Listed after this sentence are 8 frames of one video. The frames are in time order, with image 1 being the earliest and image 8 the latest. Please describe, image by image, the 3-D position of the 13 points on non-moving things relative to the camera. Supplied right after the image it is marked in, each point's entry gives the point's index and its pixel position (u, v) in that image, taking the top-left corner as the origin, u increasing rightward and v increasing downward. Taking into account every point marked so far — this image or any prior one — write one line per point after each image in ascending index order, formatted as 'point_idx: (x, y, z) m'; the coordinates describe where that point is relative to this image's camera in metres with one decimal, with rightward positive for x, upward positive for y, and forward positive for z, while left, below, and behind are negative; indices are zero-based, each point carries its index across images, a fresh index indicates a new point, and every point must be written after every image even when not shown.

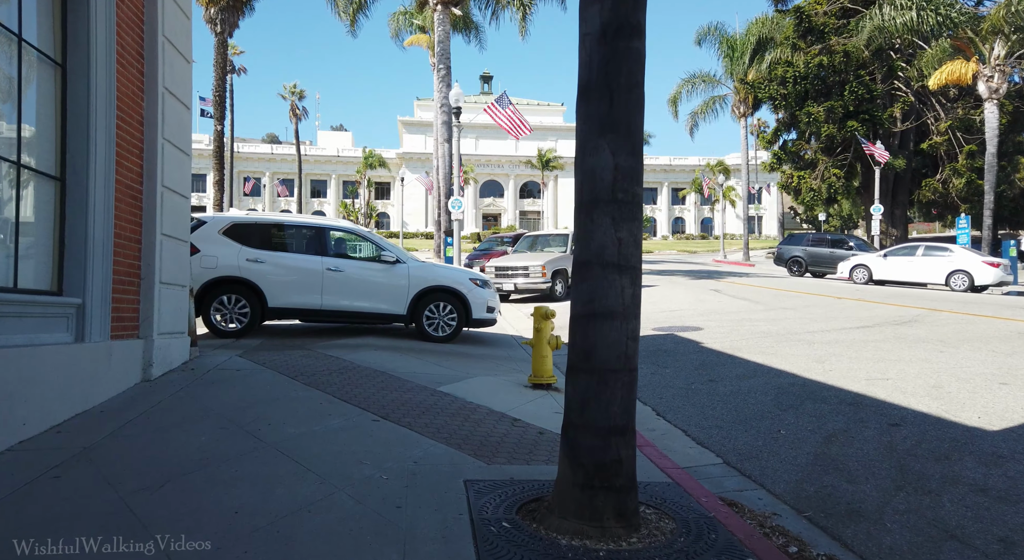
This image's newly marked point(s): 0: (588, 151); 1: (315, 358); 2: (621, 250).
0: (+0.4, +0.7, +3.5) m
1: (-2.6, -1.0, +7.9) m
2: (+0.6, +0.2, +3.5) m
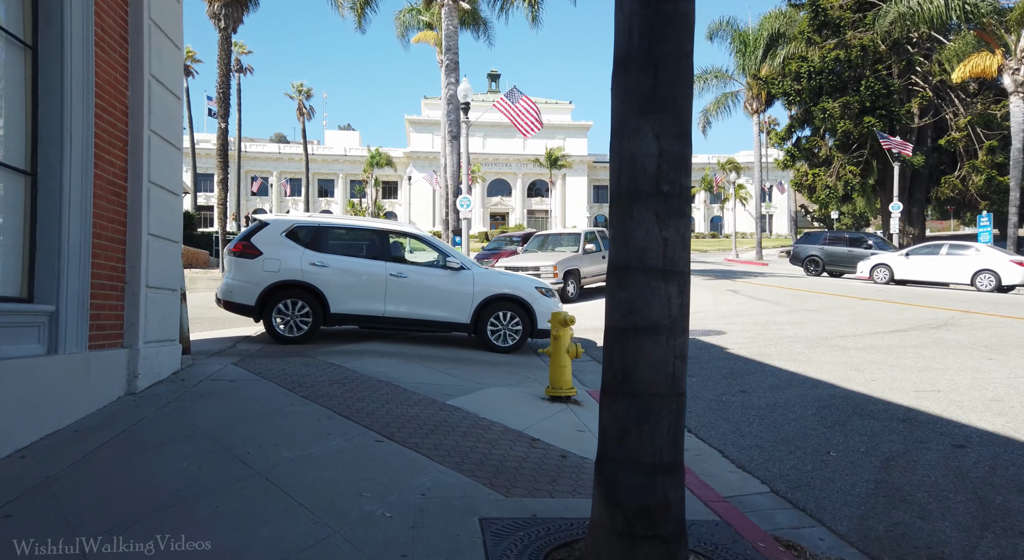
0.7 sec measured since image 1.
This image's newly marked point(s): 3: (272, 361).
0: (+0.6, +0.7, +3.0) m
1: (-2.4, -1.1, +7.4) m
2: (+0.7, +0.1, +2.9) m
3: (-3.1, -1.0, +7.8) m
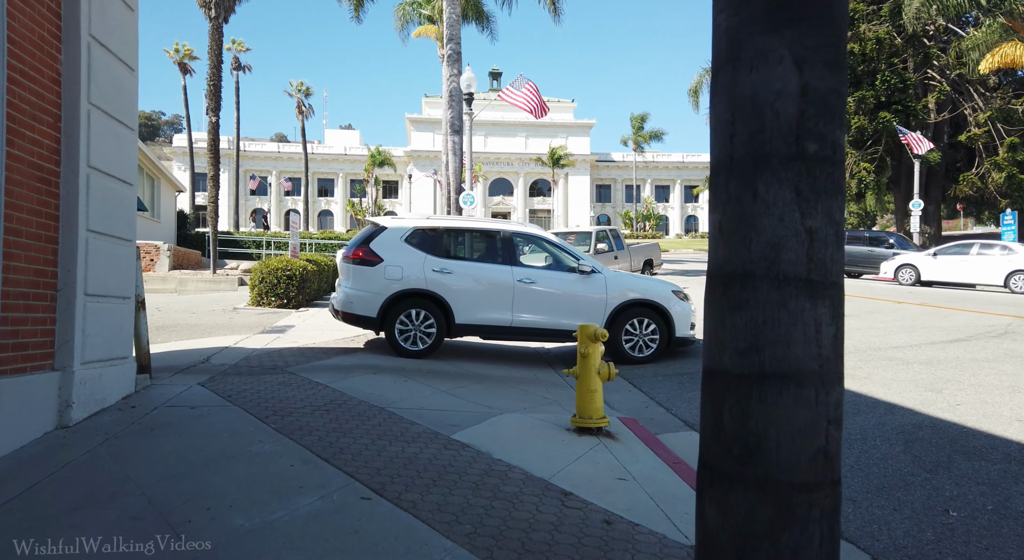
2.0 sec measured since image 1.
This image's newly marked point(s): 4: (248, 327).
0: (+0.7, +0.7, +1.9) m
1: (-2.2, -1.1, +6.3) m
2: (+0.9, +0.1, +1.8) m
3: (-2.9, -1.1, +6.7) m
4: (-4.8, -0.8, +11.2) m
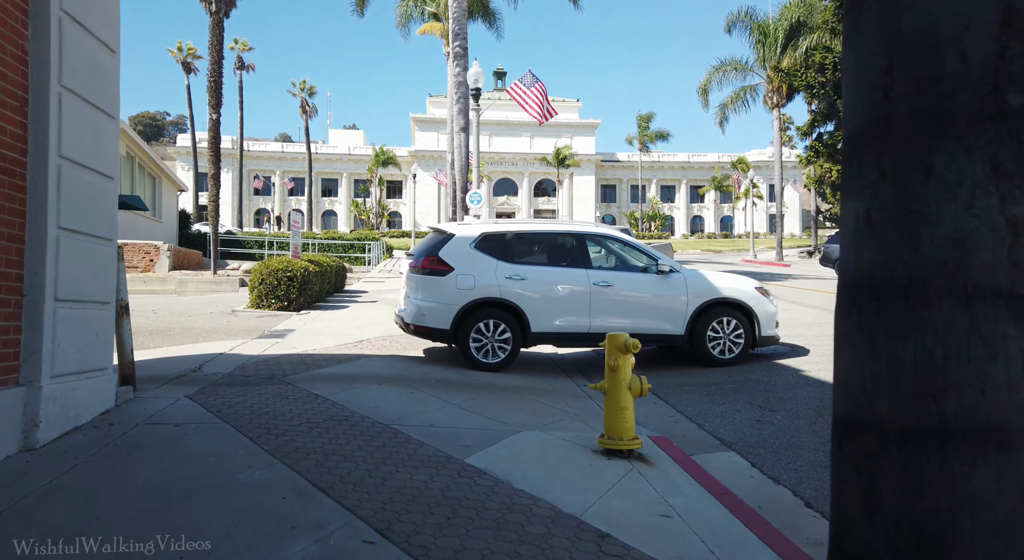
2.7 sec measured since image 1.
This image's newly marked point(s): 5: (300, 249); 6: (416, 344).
0: (+0.9, +0.6, +1.3) m
1: (-2.1, -1.2, +5.8) m
2: (+1.0, +0.1, +1.3) m
3: (-2.7, -1.1, +6.1) m
4: (-4.6, -0.9, +10.6) m
5: (-5.4, +0.8, +15.5) m
6: (-1.5, -1.0, +9.4) m
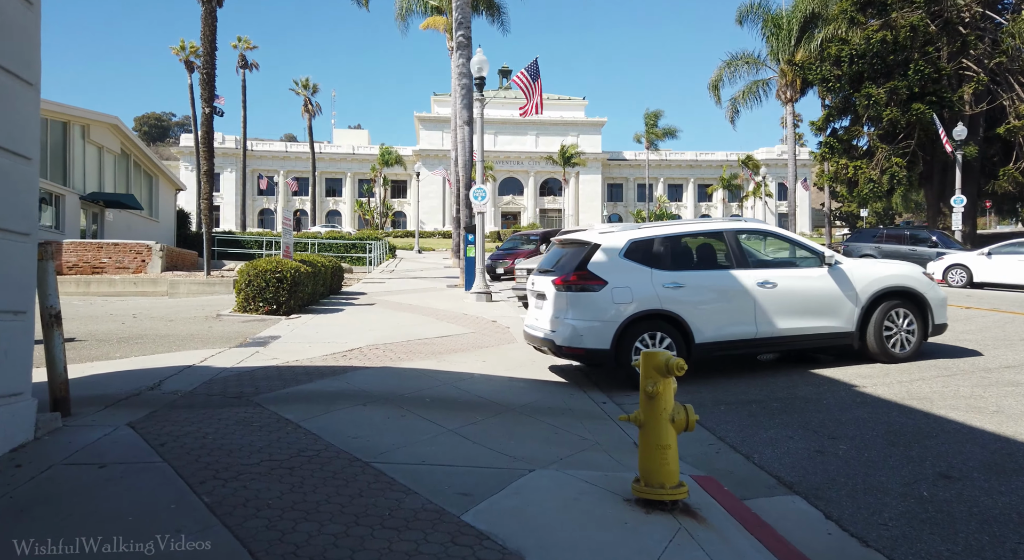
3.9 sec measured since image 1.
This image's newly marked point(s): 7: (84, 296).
0: (+0.9, +0.6, +0.3) m
1: (-2.0, -1.2, +4.8) m
2: (+1.1, 0.0, +0.2) m
3: (-2.6, -1.2, +5.2) m
4: (-4.5, -0.9, +9.7) m
5: (-5.2, +0.7, +14.5) m
6: (-1.4, -1.0, +8.4) m
7: (-13.6, -0.5, +19.5) m
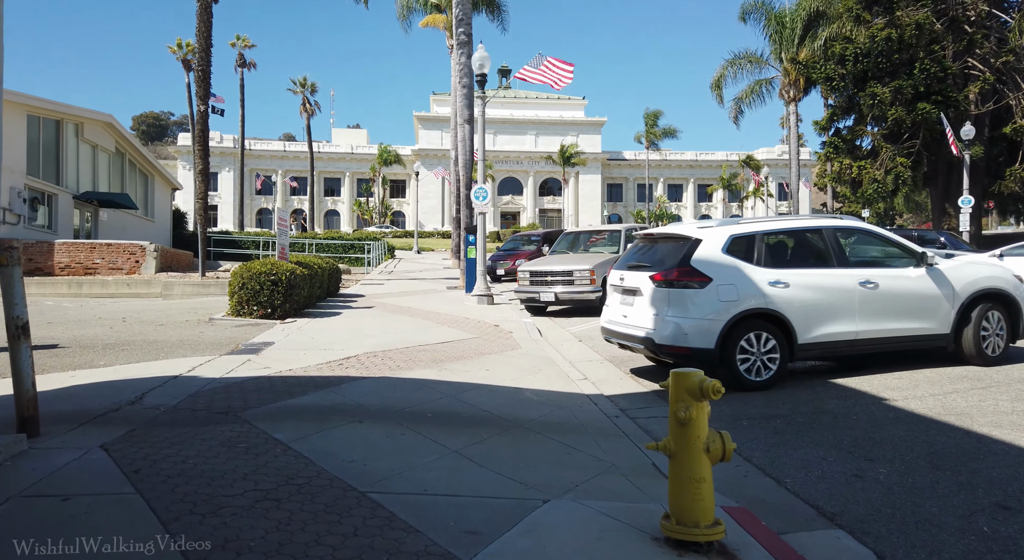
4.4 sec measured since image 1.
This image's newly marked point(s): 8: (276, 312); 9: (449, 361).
0: (+1.0, +0.5, -0.1) m
1: (-1.9, -1.2, +4.4) m
2: (+1.2, 0.0, -0.2) m
3: (-2.6, -1.2, +4.7) m
4: (-4.4, -1.0, +9.3) m
5: (-5.2, +0.7, +14.1) m
6: (-1.3, -1.1, +8.0) m
7: (-13.5, -0.5, +19.1) m
8: (-4.6, -0.6, +12.0) m
9: (-0.9, -1.1, +8.4) m
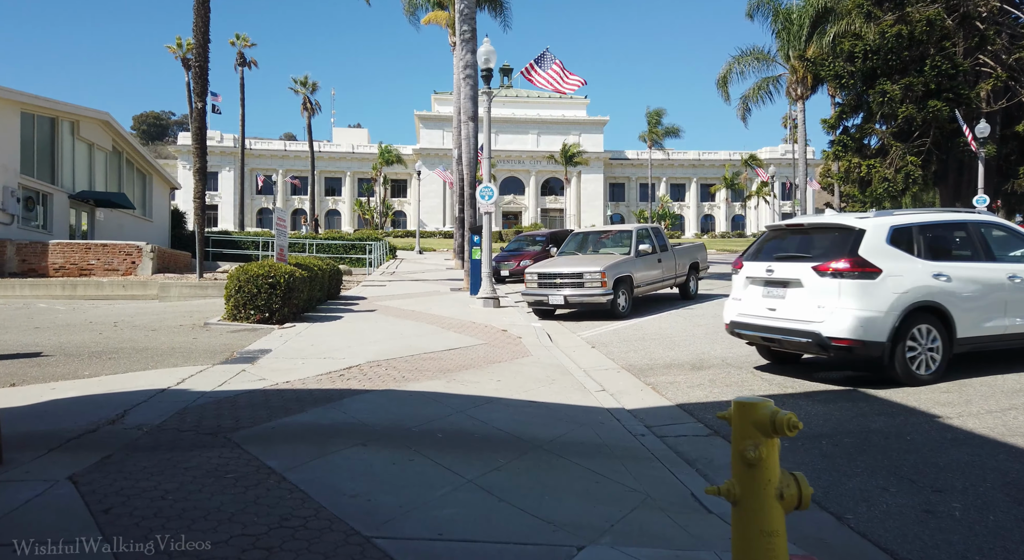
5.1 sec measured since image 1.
0: (+1.1, +0.5, -0.6) m
1: (-1.8, -1.3, +3.9) m
2: (+1.3, -0.1, -0.7) m
3: (-2.4, -1.3, +4.2) m
4: (-4.2, -1.0, +8.7) m
5: (-5.0, +0.6, +13.6) m
6: (-1.1, -1.1, +7.5) m
7: (-13.3, -0.6, +18.5) m
8: (-4.5, -0.7, +11.5) m
9: (-0.7, -1.2, +7.9) m
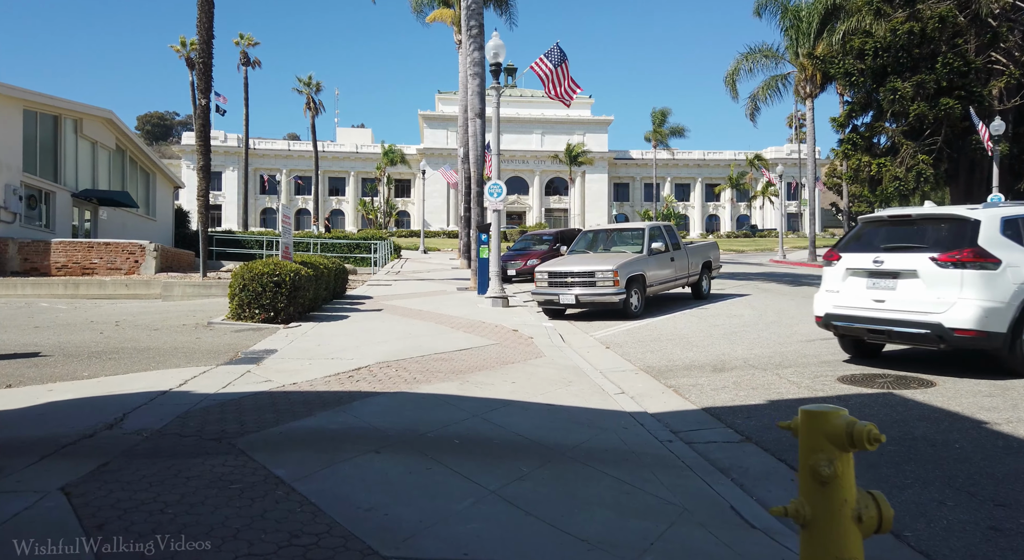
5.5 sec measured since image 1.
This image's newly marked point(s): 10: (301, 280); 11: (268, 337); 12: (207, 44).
0: (+1.3, +0.5, -1.0) m
1: (-1.6, -1.3, +3.6) m
2: (+1.4, -0.1, -1.0) m
3: (-2.3, -1.2, +3.9) m
4: (-4.0, -1.0, +8.4) m
5: (-4.8, +0.7, +13.3) m
6: (-1.0, -1.1, +7.2) m
7: (-13.1, -0.5, +18.3) m
8: (-4.2, -0.7, +11.2) m
9: (-0.5, -1.1, +7.6) m
10: (-3.9, 0.0, +11.4) m
11: (-3.8, -0.9, +9.6) m
12: (-9.7, +7.5, +19.6) m
